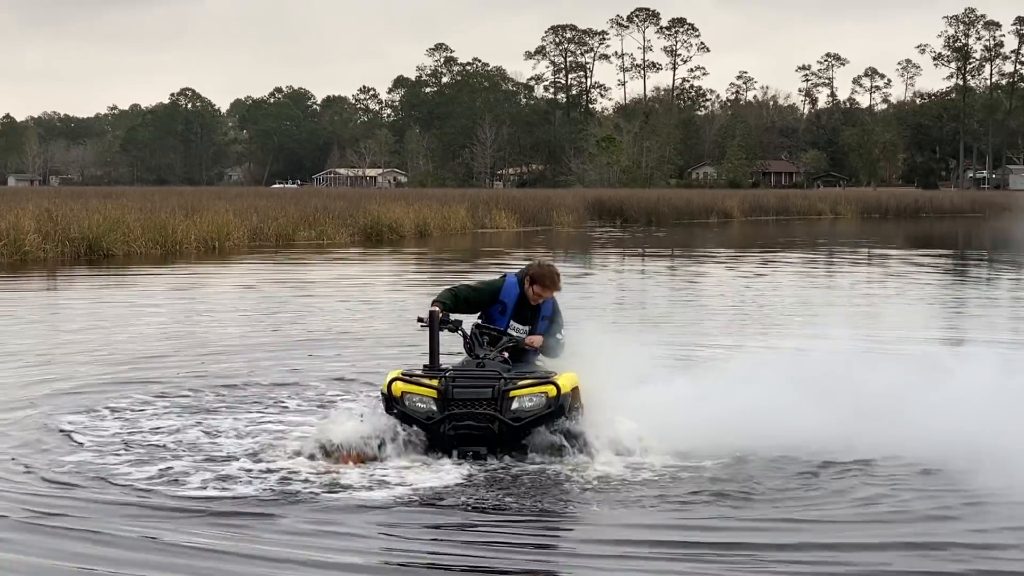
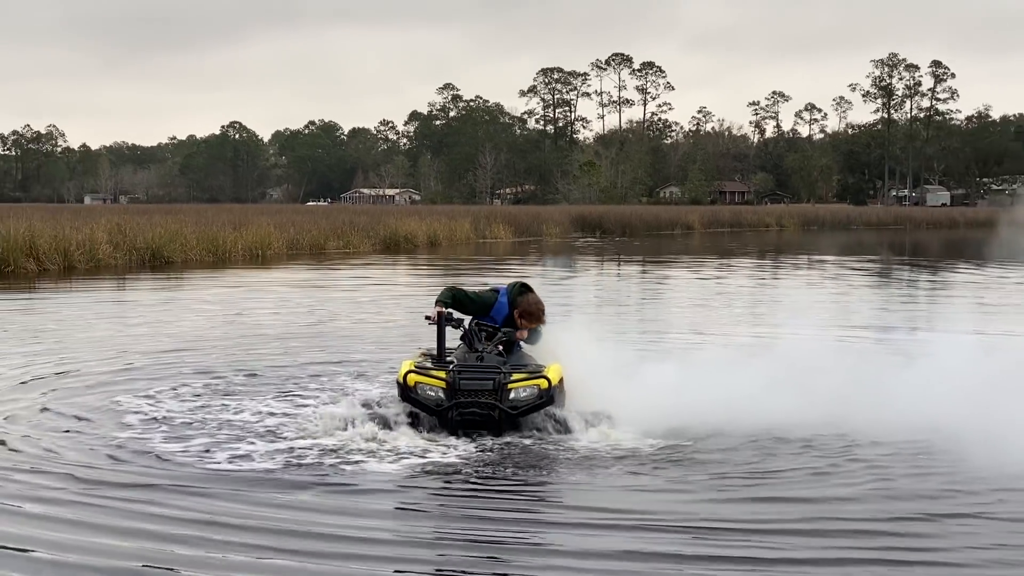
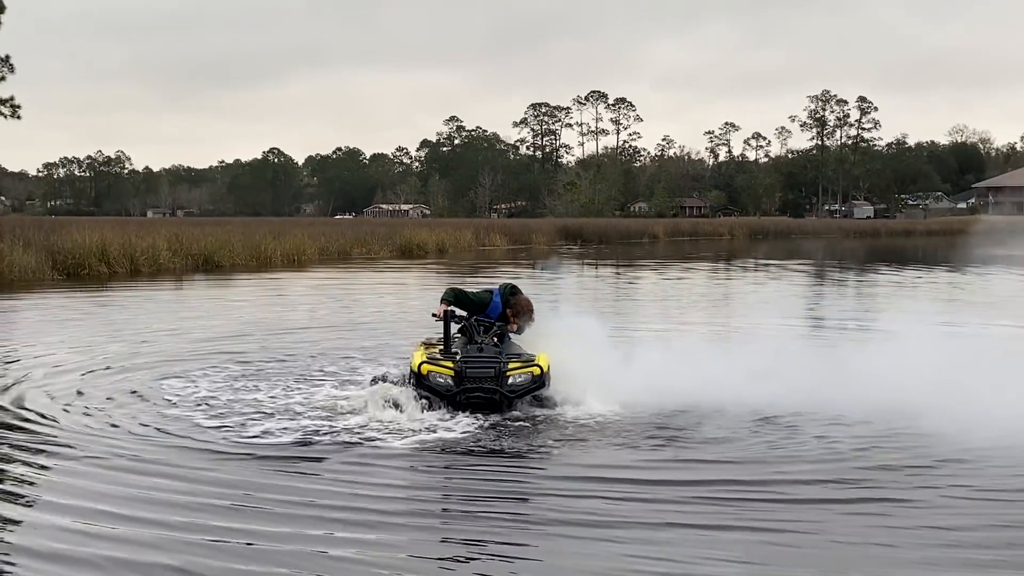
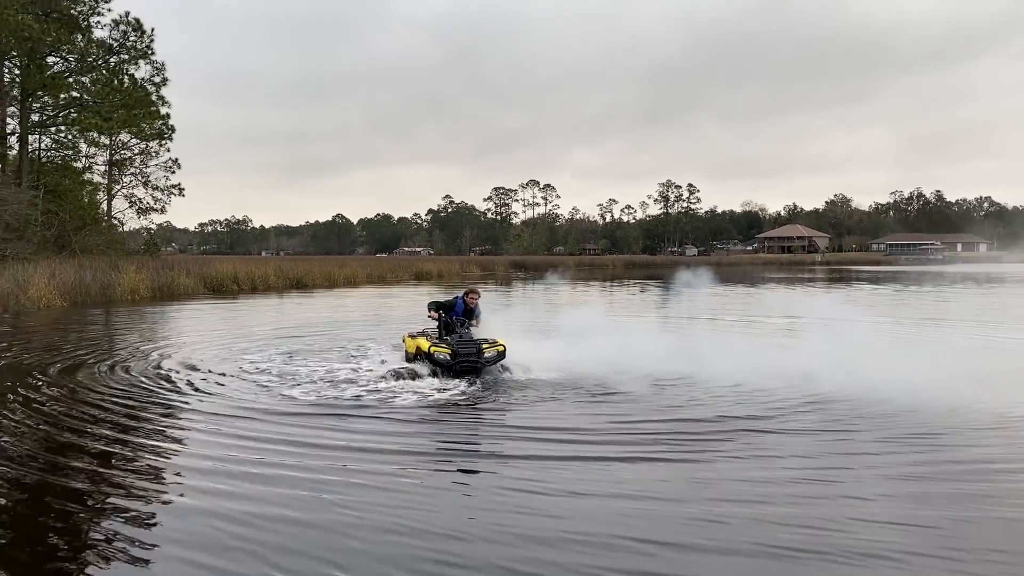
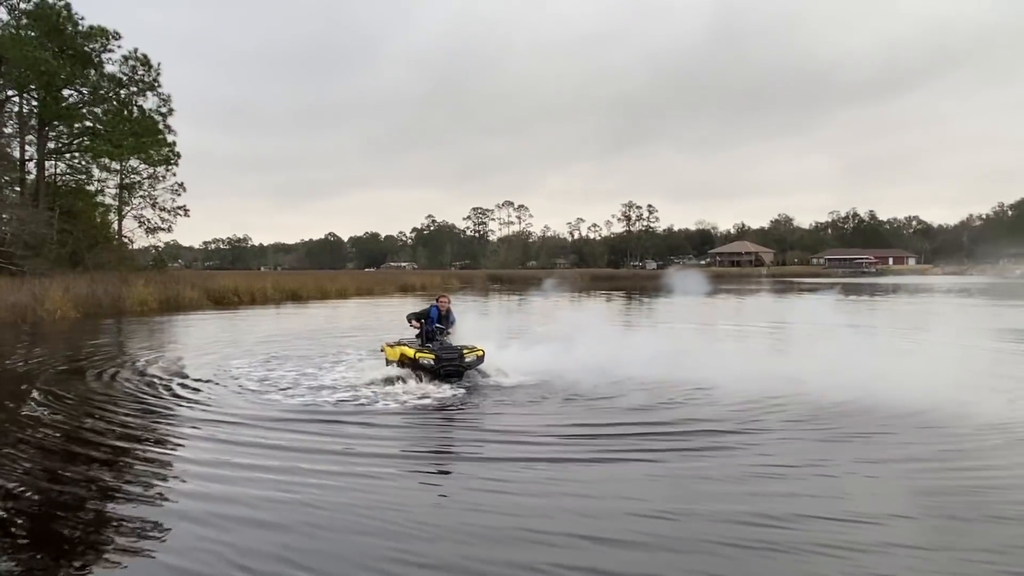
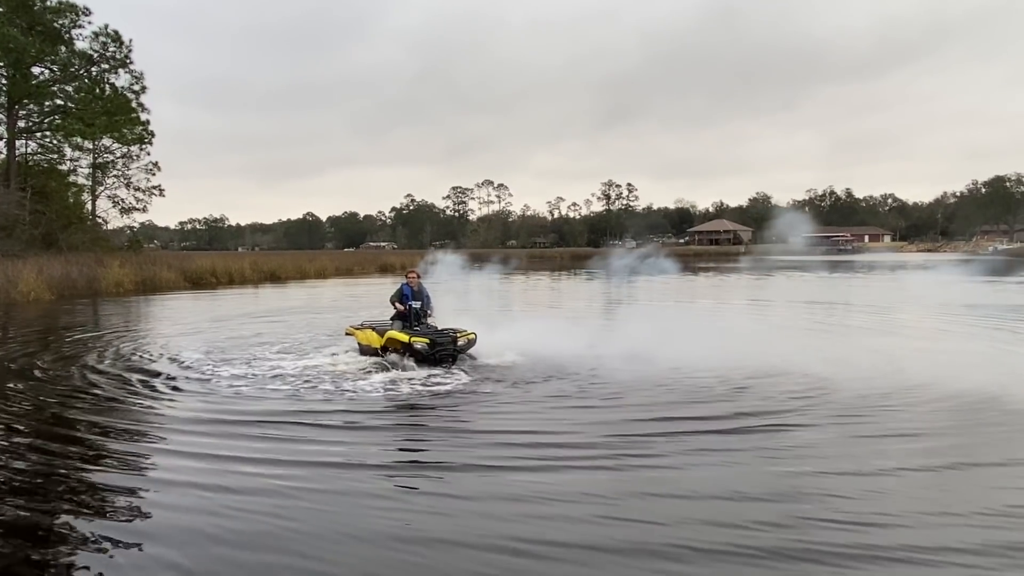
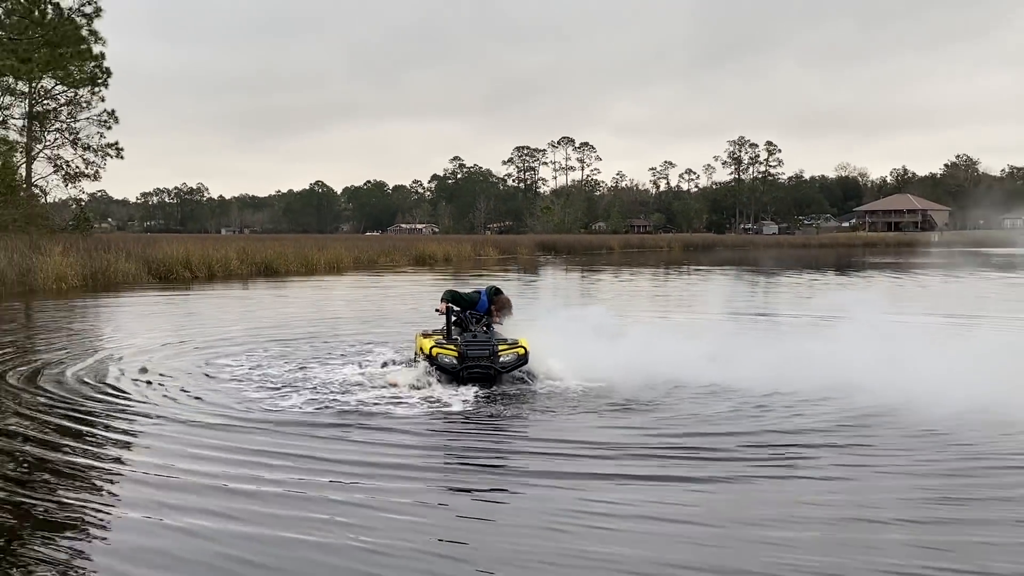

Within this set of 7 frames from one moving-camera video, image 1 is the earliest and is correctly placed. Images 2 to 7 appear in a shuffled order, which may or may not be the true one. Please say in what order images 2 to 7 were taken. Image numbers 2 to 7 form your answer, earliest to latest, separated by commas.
2, 3, 7, 4, 5, 6
